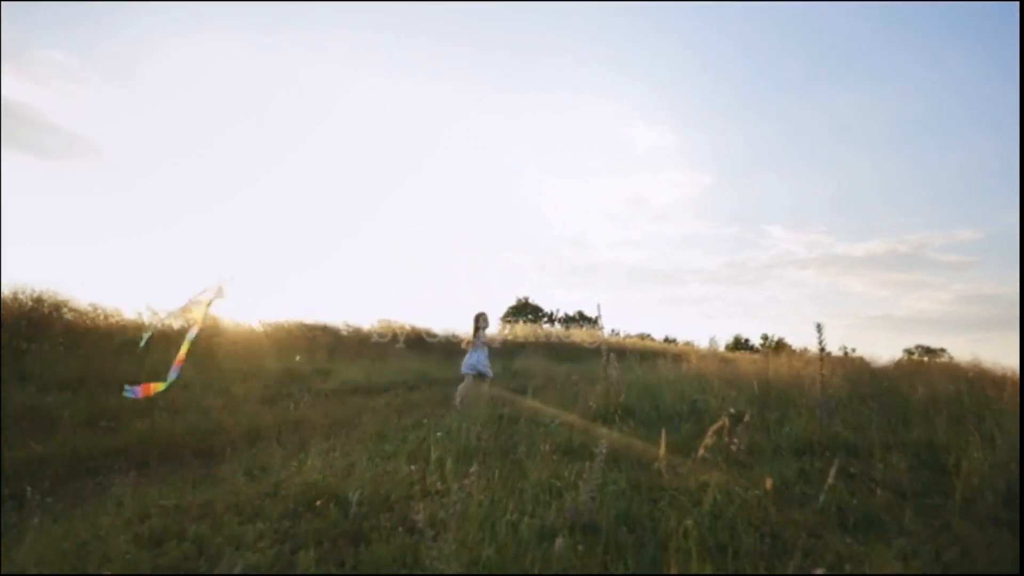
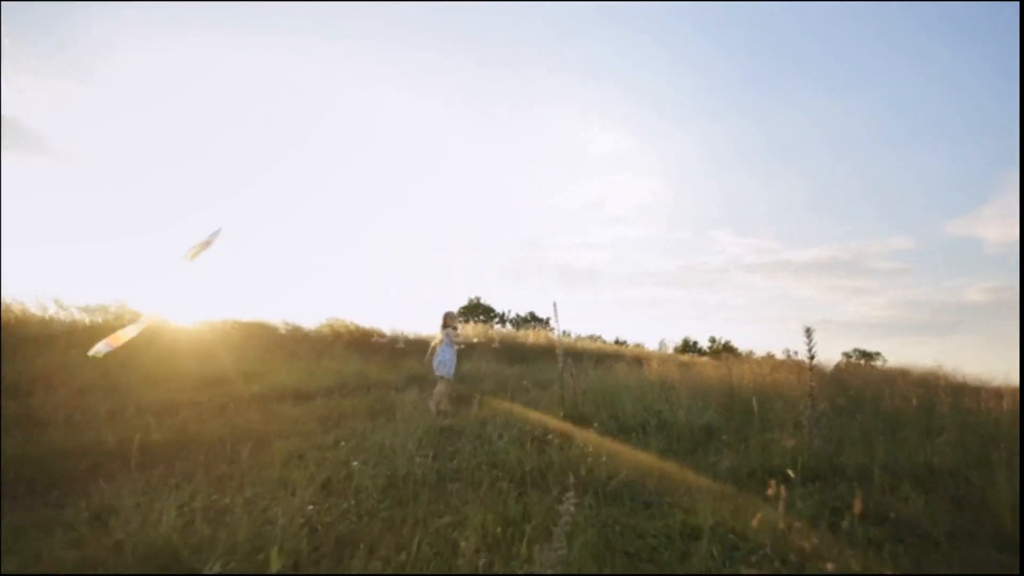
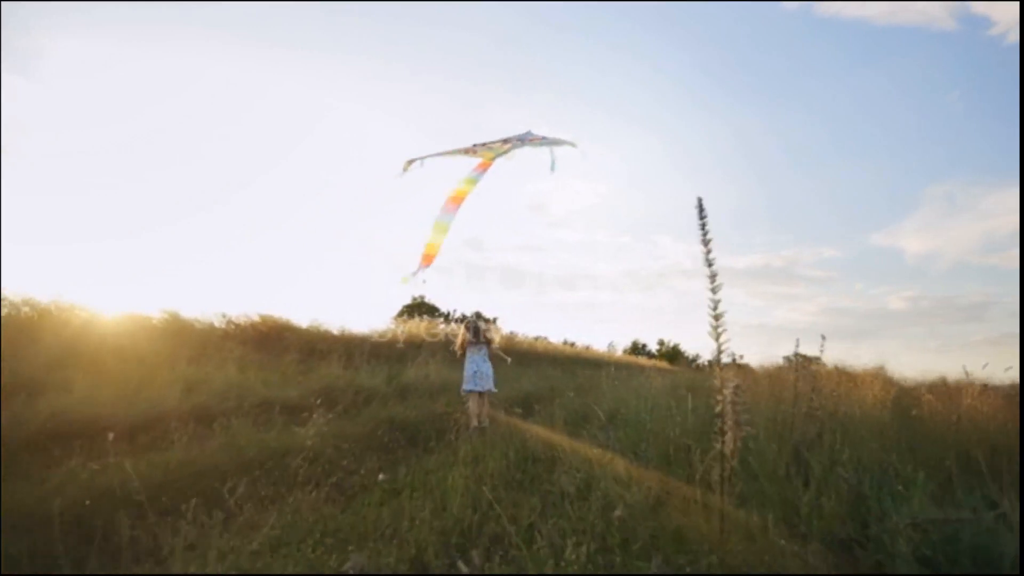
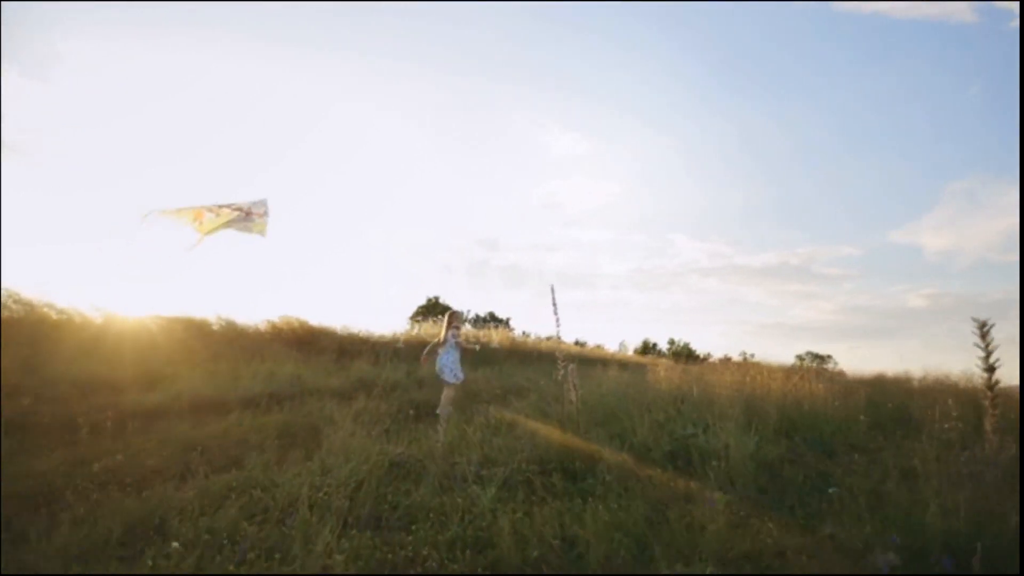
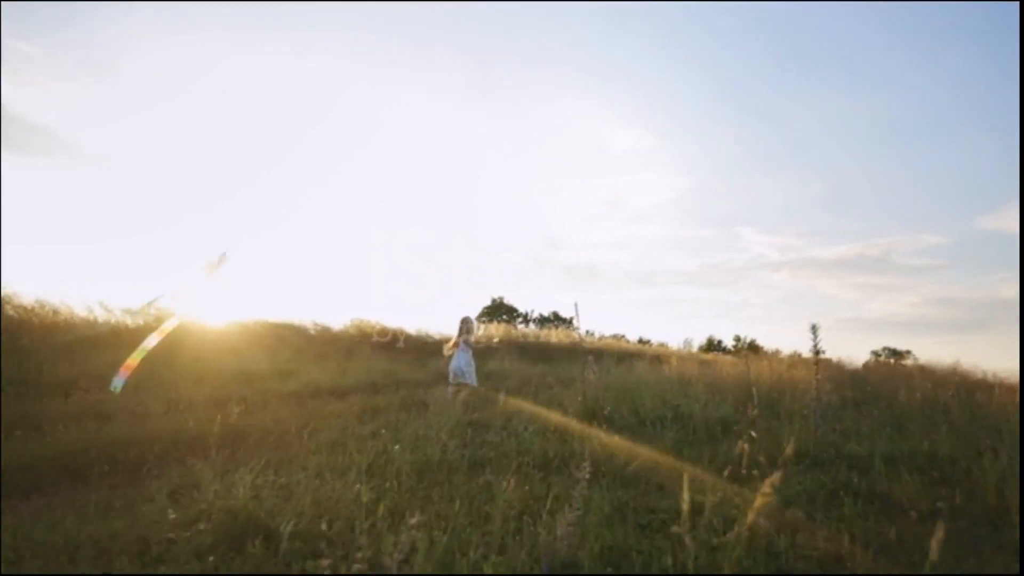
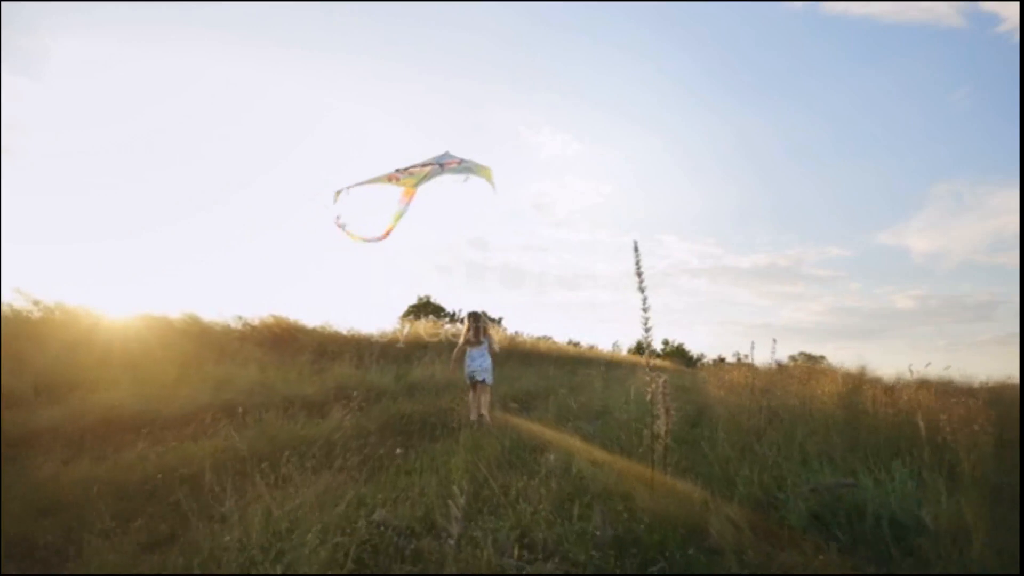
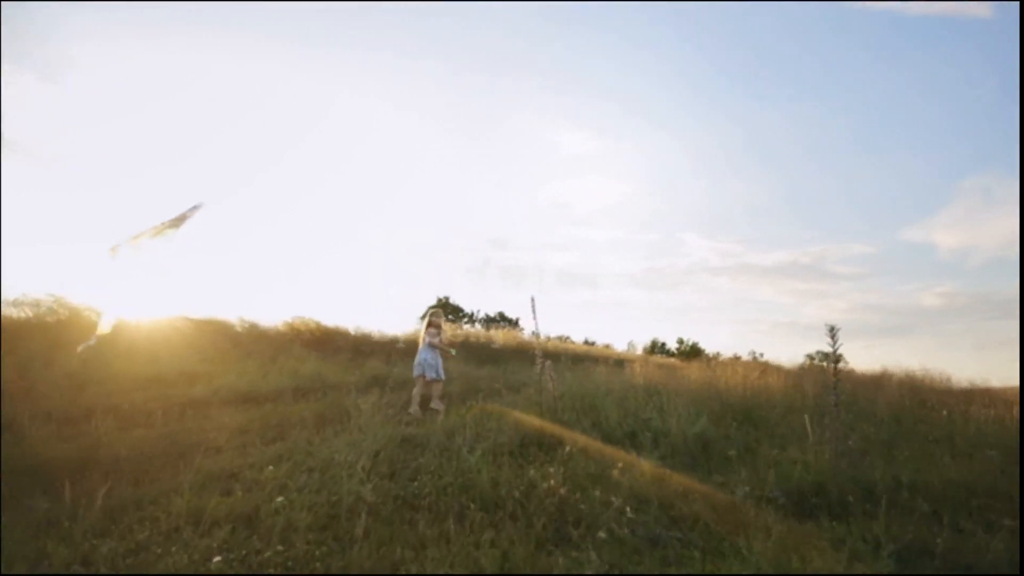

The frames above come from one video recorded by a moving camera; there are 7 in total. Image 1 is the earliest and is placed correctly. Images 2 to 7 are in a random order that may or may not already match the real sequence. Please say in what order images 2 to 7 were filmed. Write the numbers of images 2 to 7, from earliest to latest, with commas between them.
5, 2, 7, 4, 6, 3
